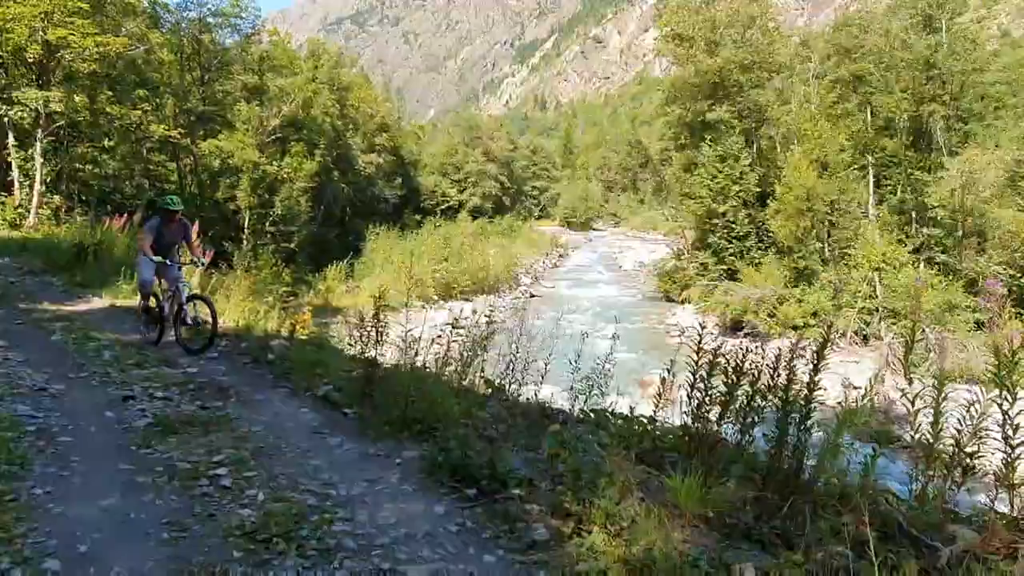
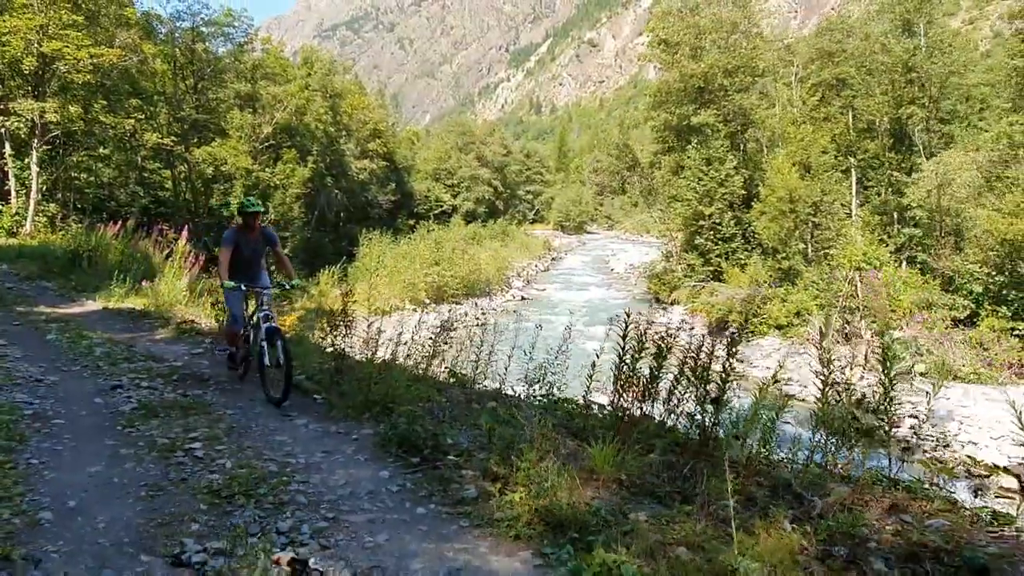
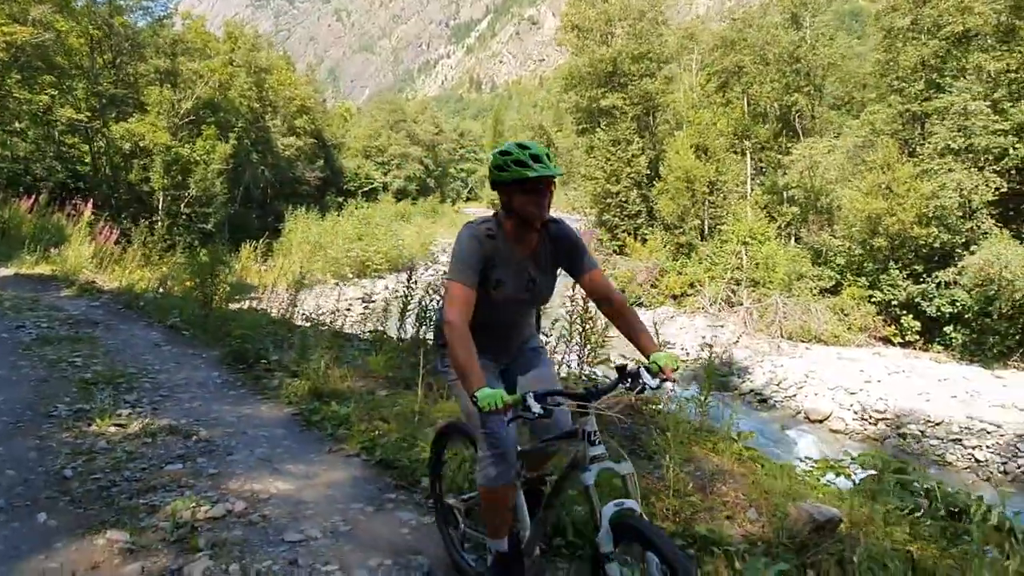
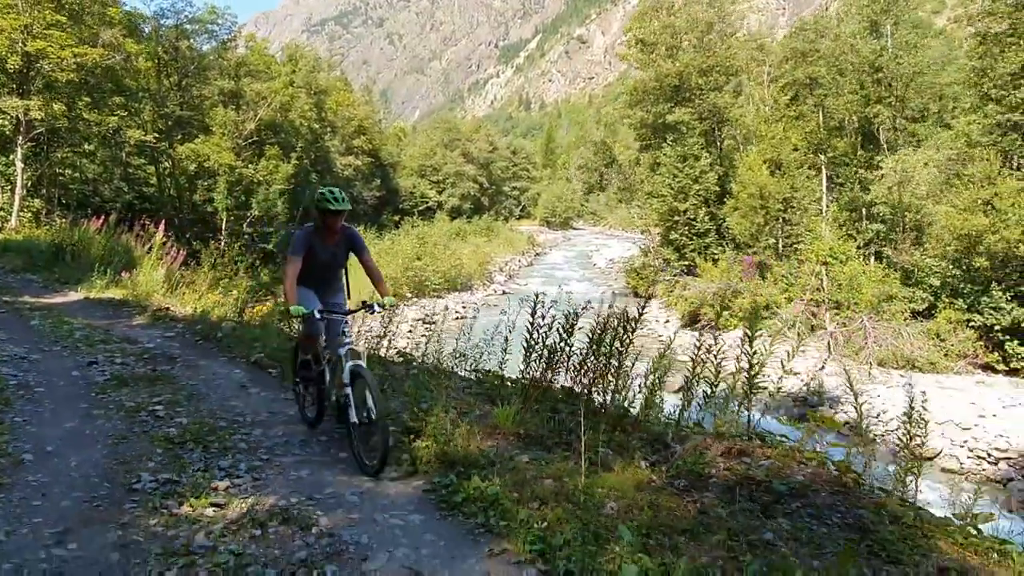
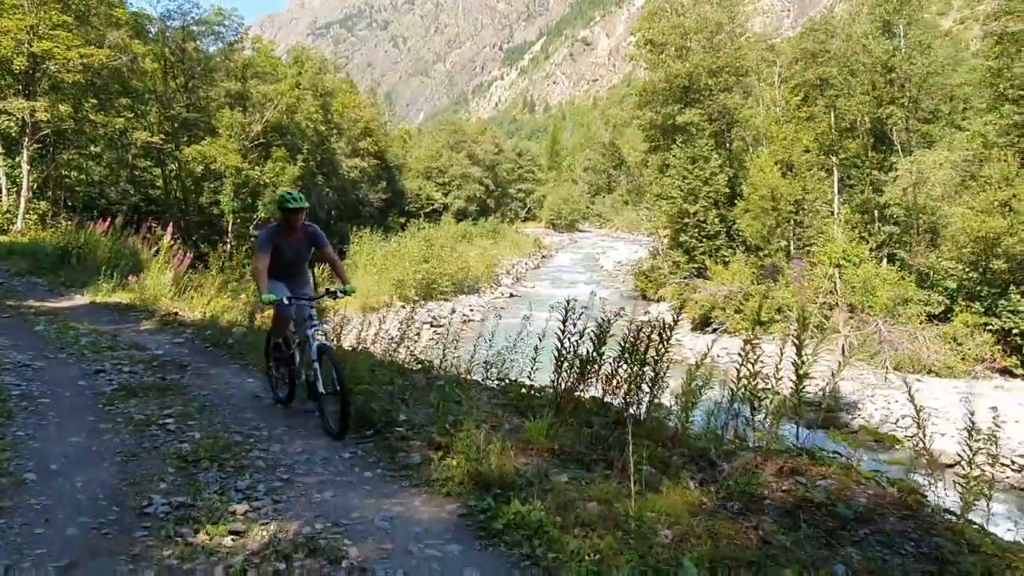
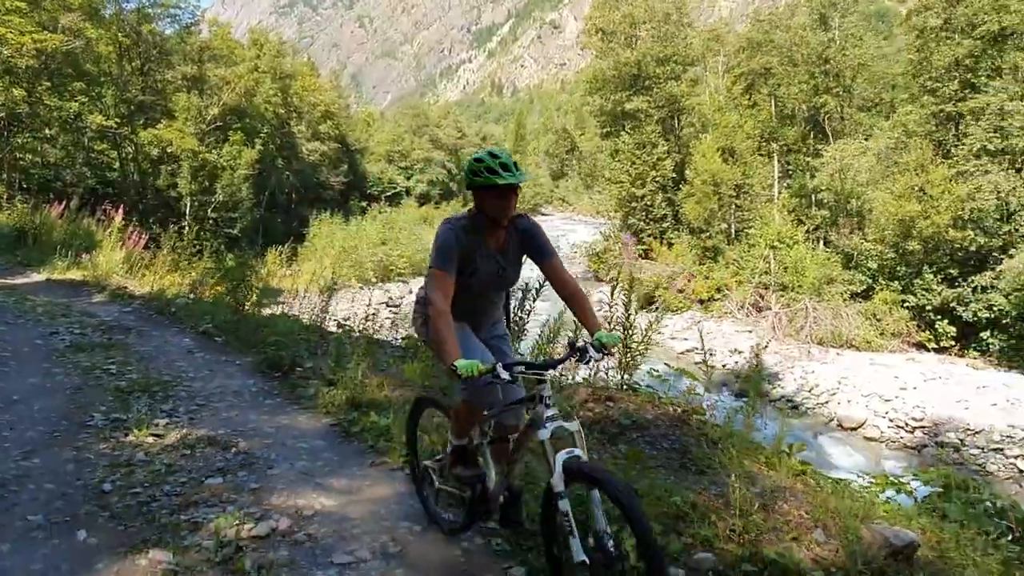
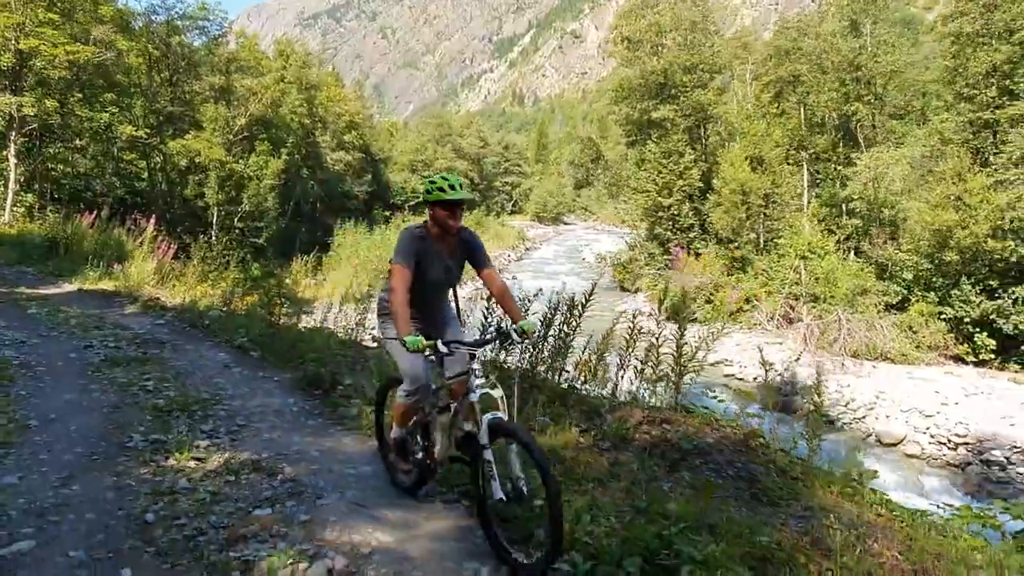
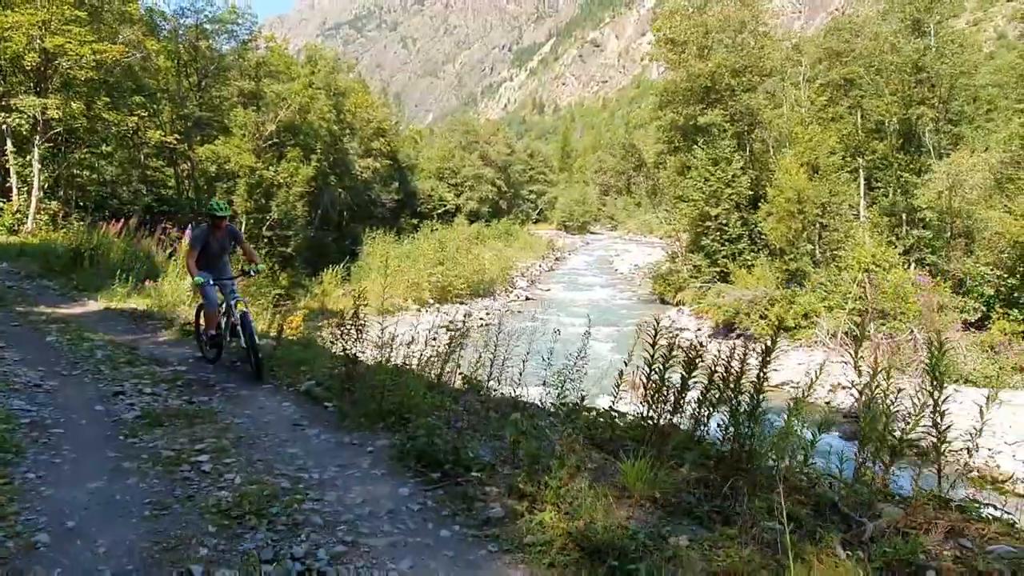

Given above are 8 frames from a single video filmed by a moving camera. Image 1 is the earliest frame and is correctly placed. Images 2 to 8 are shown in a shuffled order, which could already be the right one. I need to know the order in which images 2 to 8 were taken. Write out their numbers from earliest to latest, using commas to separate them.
8, 2, 5, 4, 7, 6, 3
